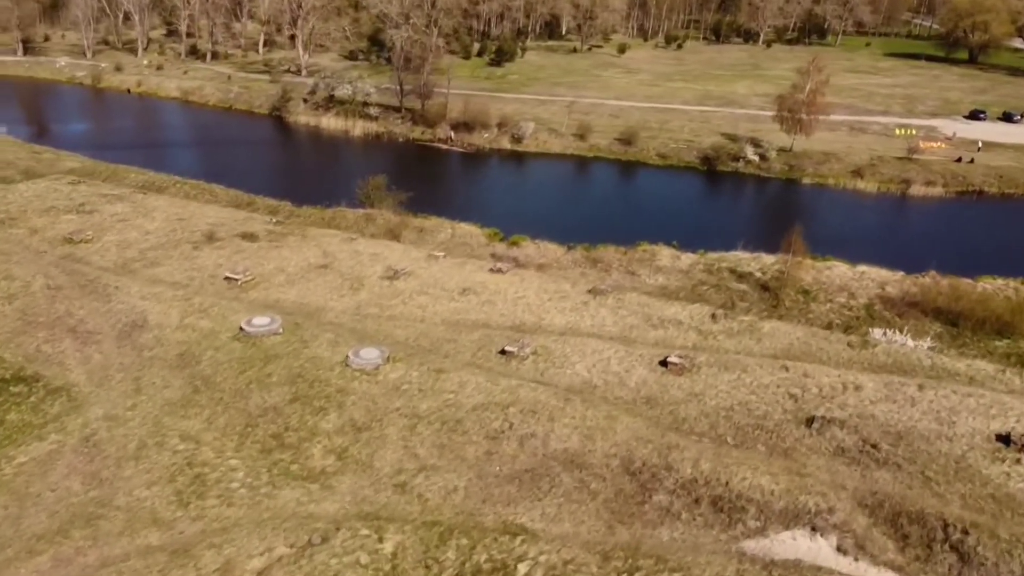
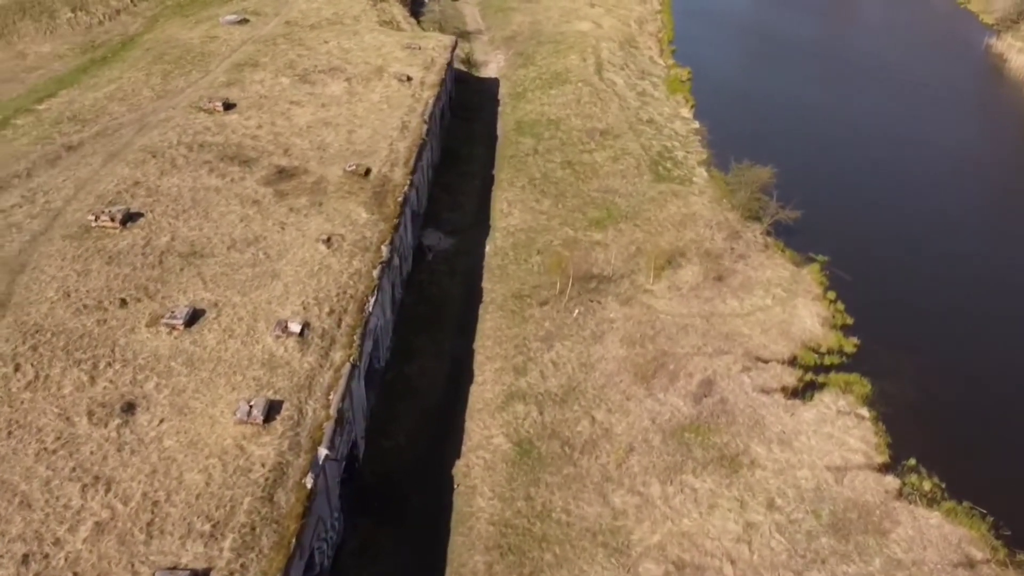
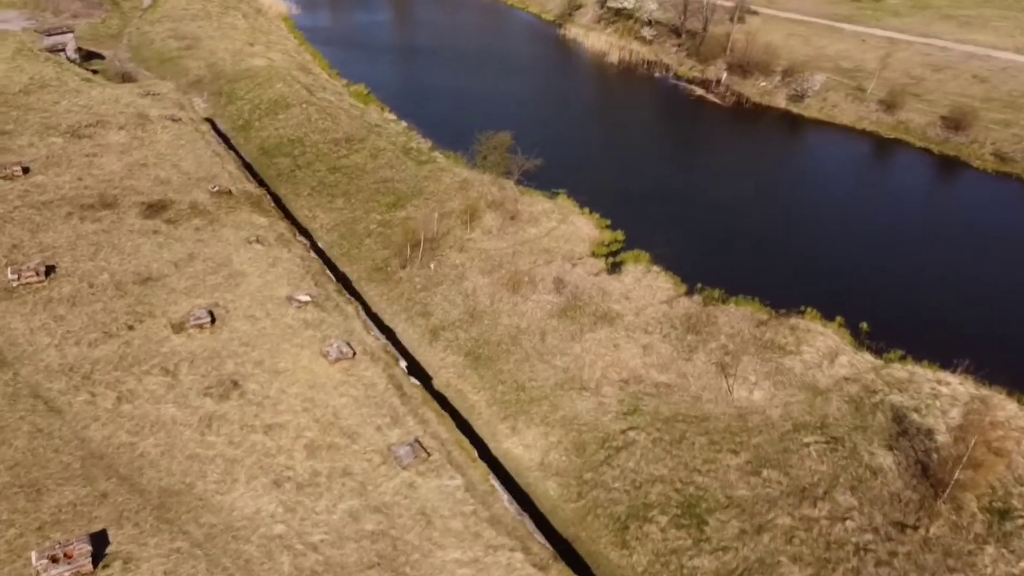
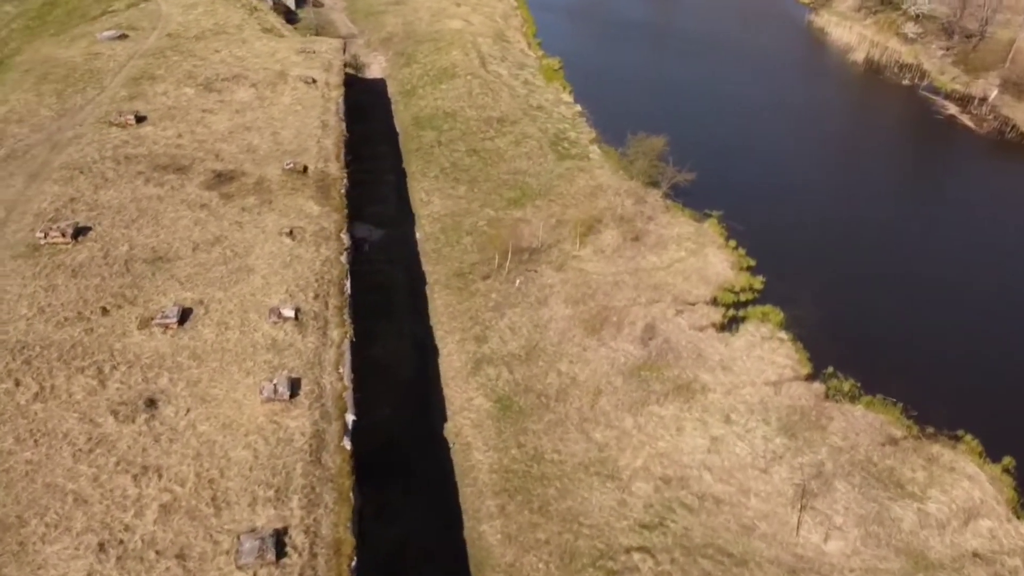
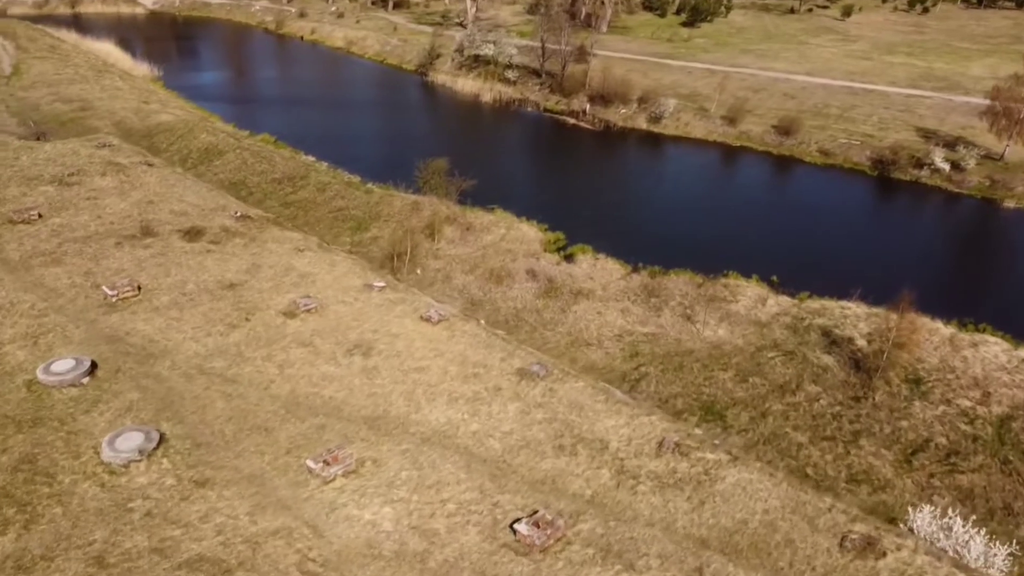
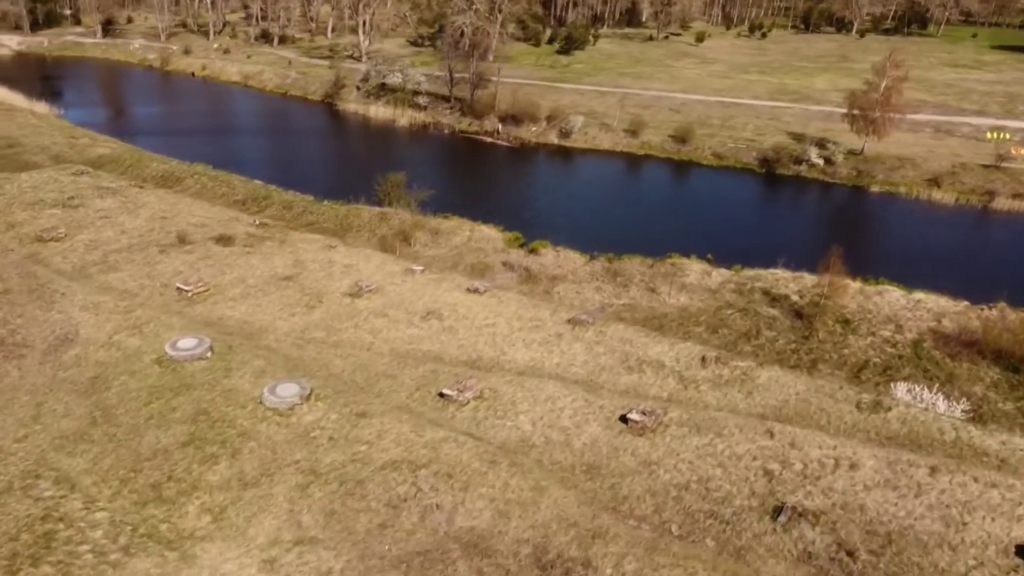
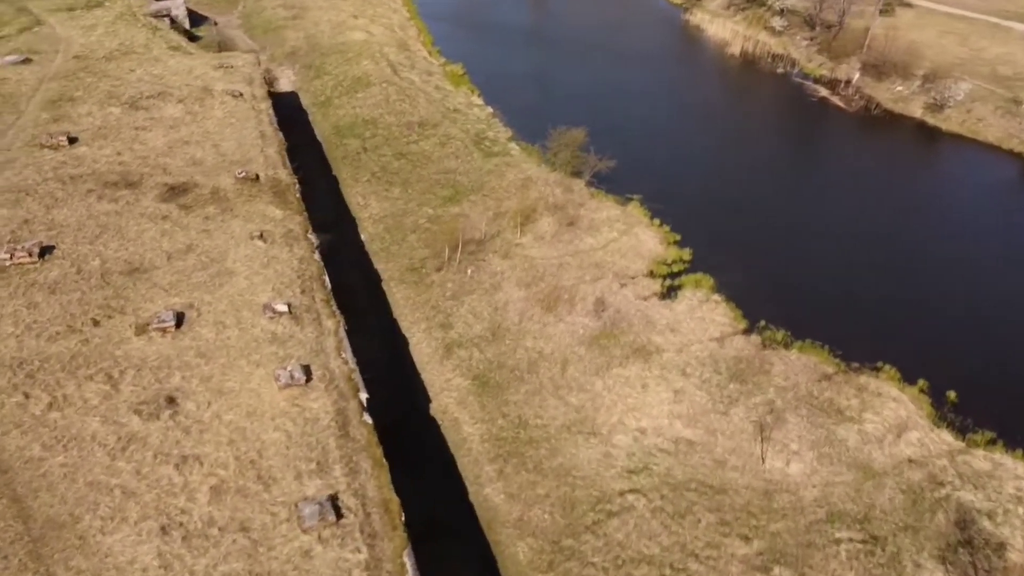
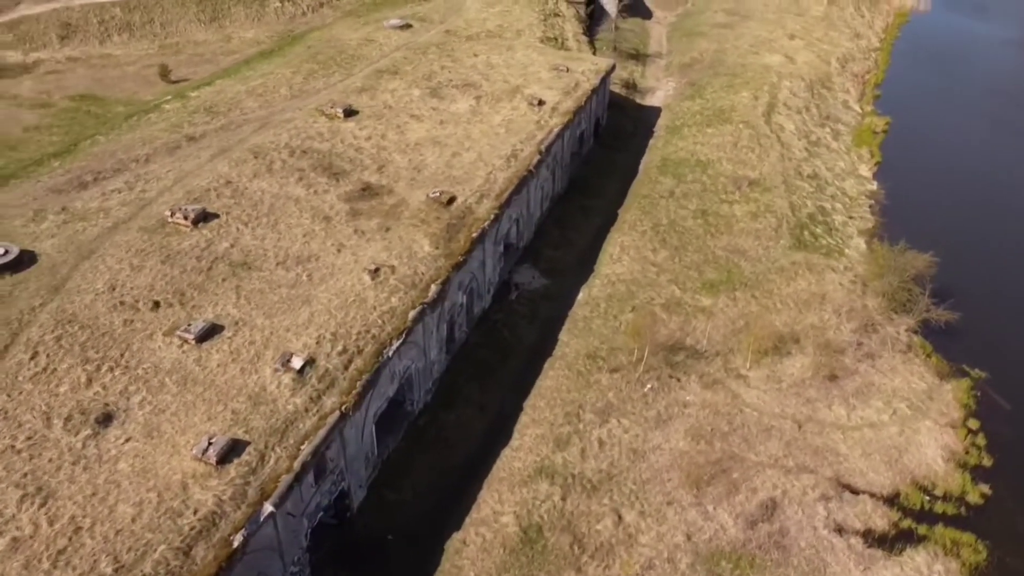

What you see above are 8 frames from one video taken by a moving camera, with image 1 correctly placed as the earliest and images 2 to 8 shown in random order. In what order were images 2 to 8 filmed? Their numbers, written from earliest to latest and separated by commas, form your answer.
6, 5, 3, 7, 4, 2, 8
